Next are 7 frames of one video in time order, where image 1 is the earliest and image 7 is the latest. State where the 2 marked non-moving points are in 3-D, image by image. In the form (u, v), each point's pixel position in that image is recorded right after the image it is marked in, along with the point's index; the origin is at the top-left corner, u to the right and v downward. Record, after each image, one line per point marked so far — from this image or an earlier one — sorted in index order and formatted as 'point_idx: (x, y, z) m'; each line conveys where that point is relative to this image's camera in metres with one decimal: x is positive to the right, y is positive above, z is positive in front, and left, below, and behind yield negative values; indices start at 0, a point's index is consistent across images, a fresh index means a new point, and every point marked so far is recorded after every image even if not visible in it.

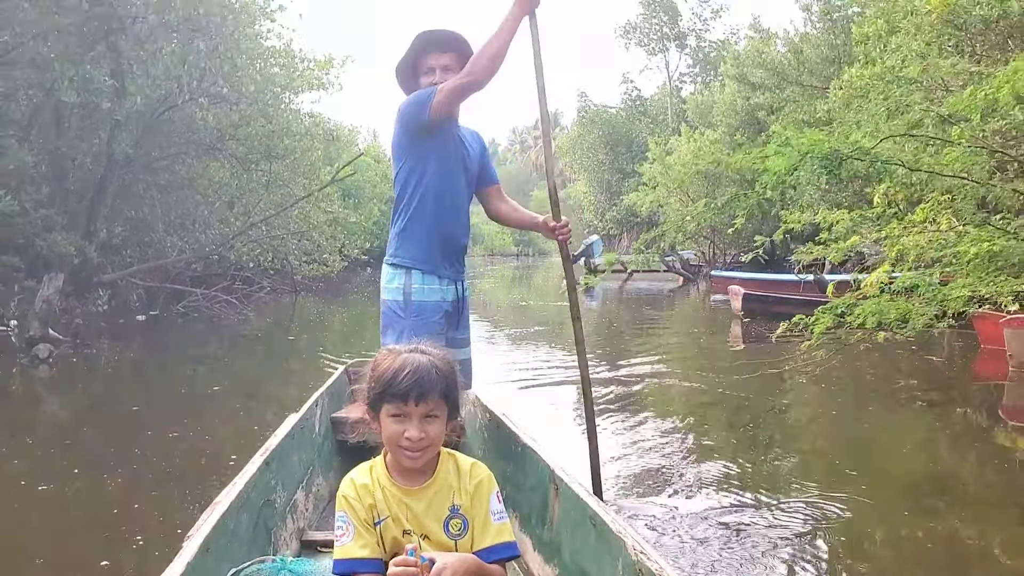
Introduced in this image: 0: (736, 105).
0: (+4.7, +3.8, +16.9) m
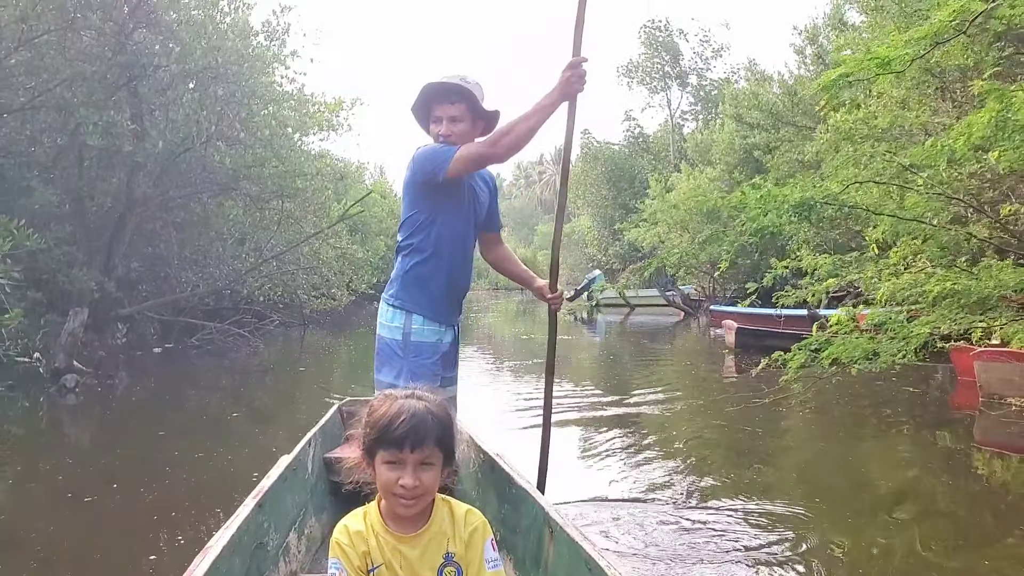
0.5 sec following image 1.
0: (+4.9, +3.2, +17.1) m
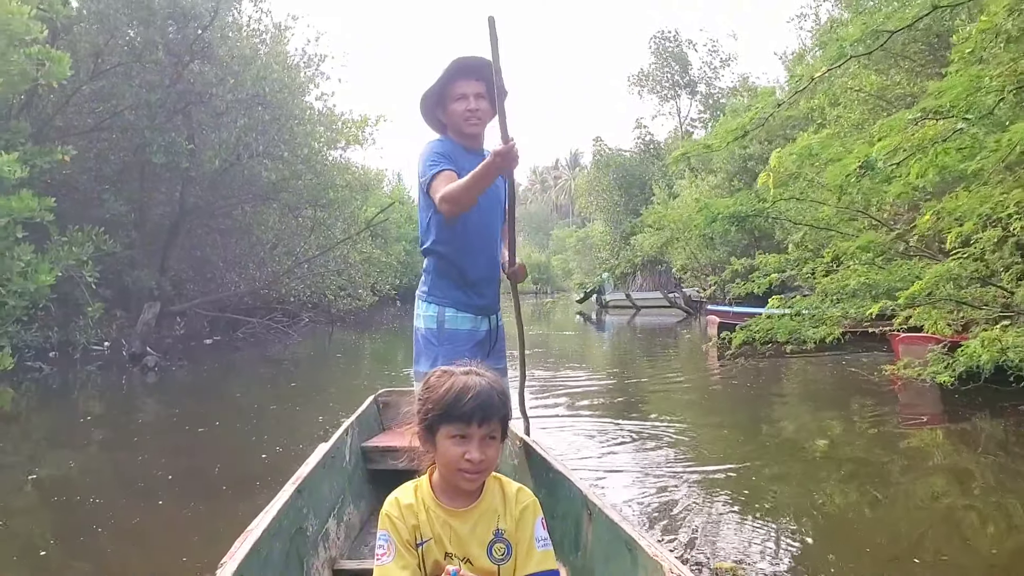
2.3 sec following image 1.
0: (+5.2, +3.1, +17.5) m
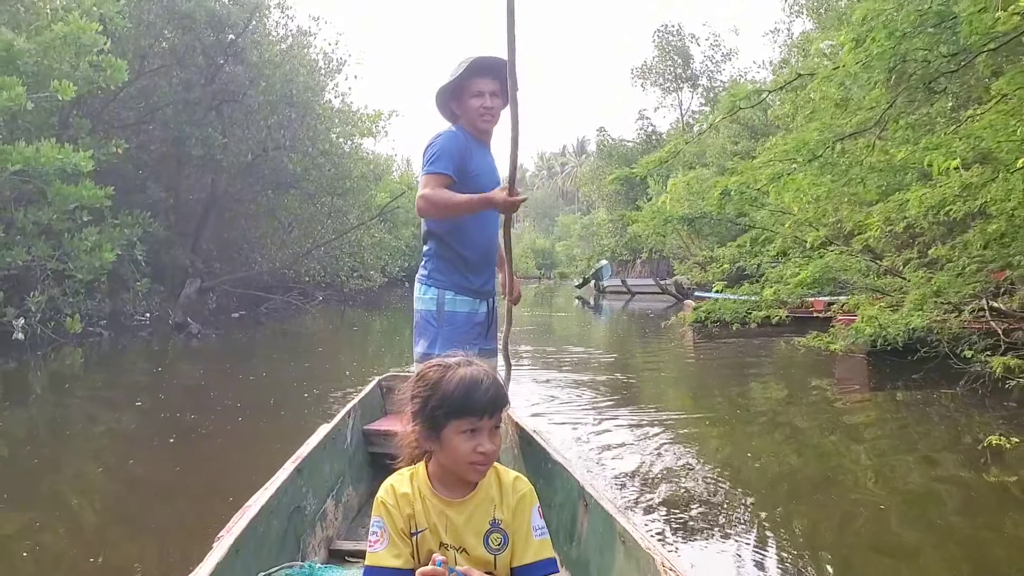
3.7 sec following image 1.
0: (+5.3, +3.4, +17.9) m
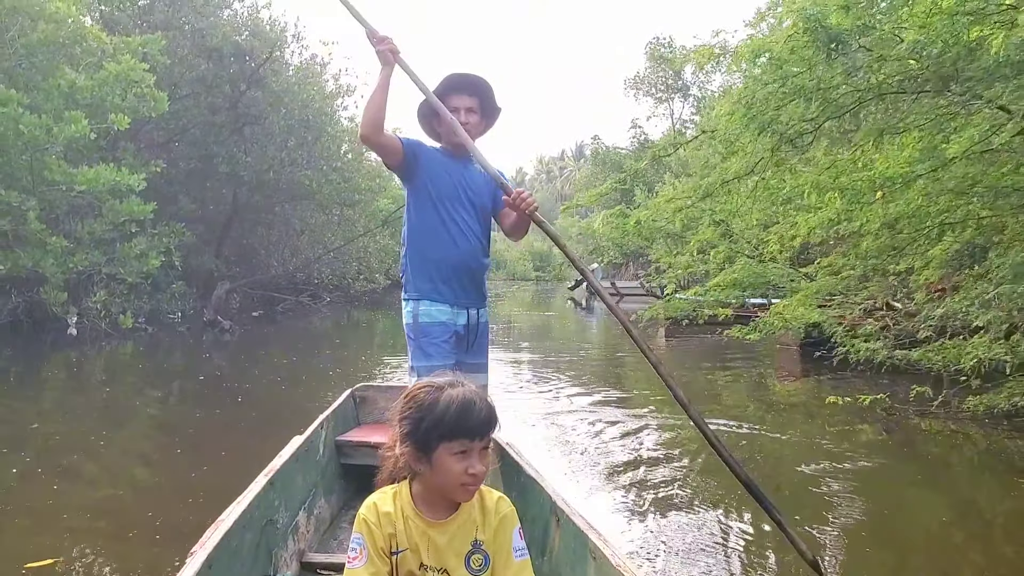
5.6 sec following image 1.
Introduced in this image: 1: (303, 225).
0: (+5.3, +3.3, +18.5) m
1: (-4.8, +1.4, +18.3) m
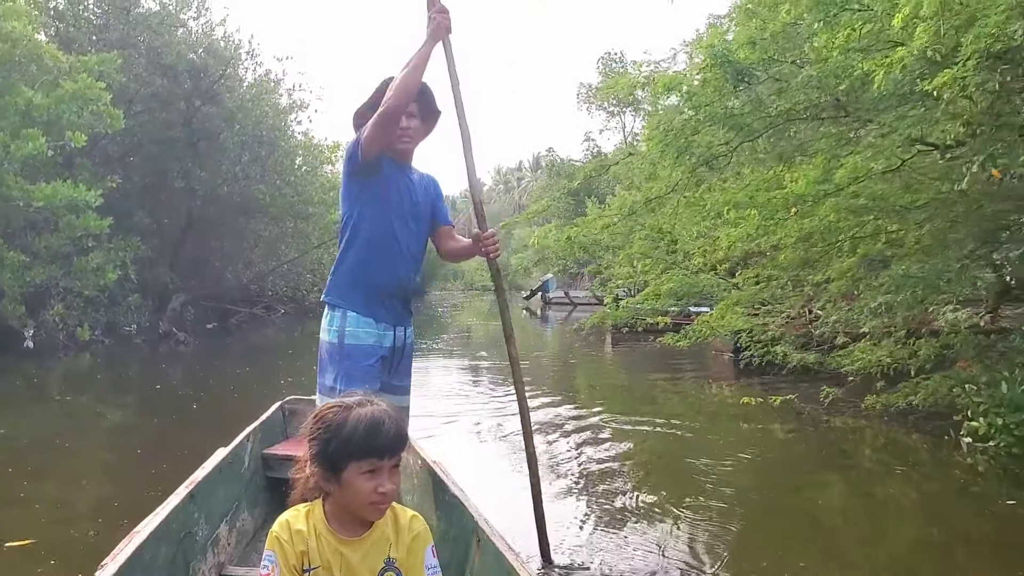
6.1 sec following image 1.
0: (+4.3, +3.1, +19.0) m
1: (-5.9, +1.1, +18.3) m
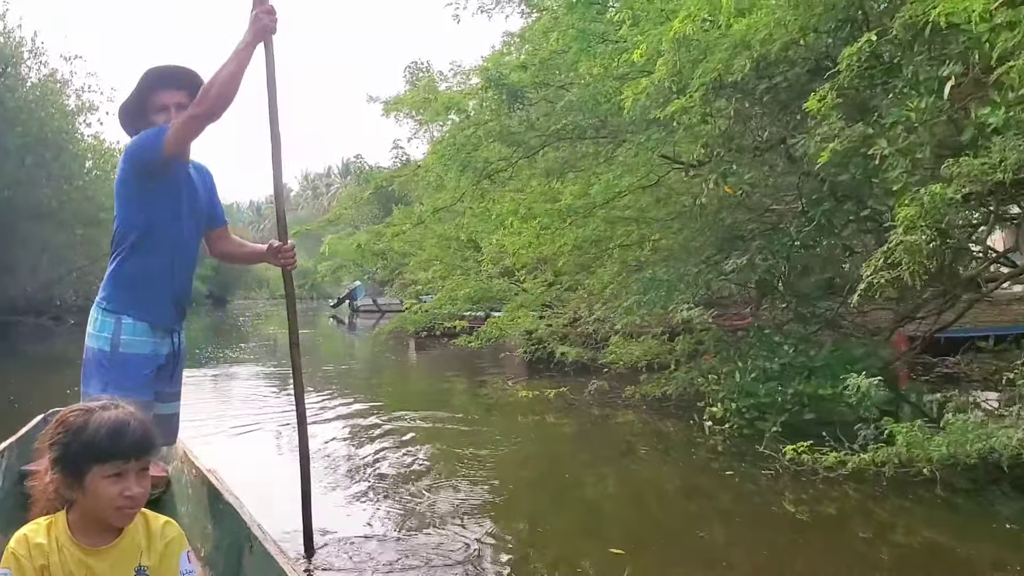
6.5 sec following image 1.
0: (-0.2, +3.0, +19.8) m
1: (-9.9, +1.0, +16.9) m
